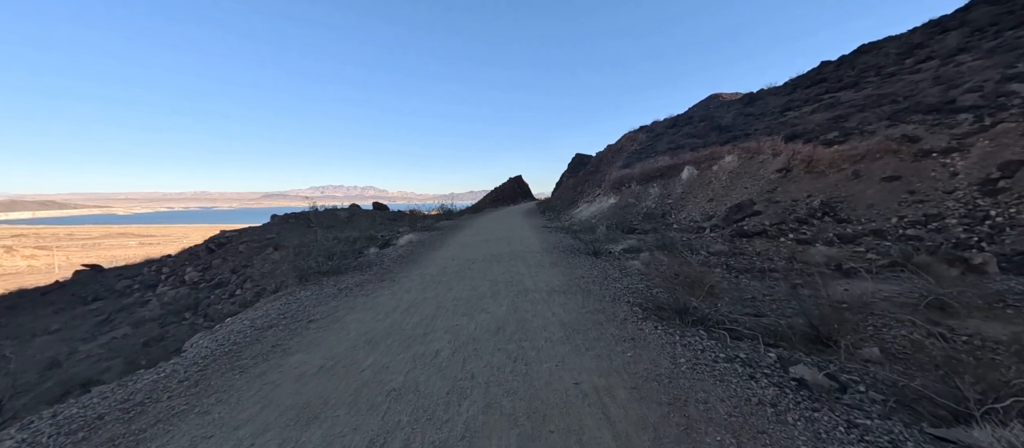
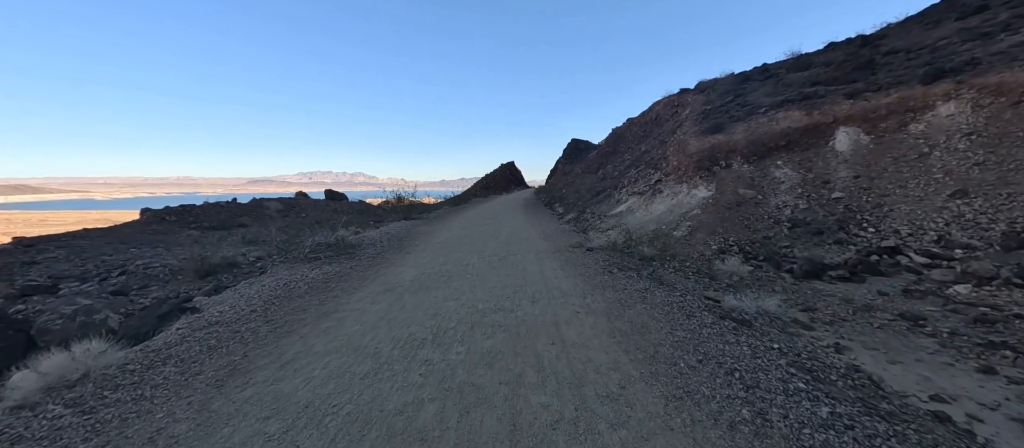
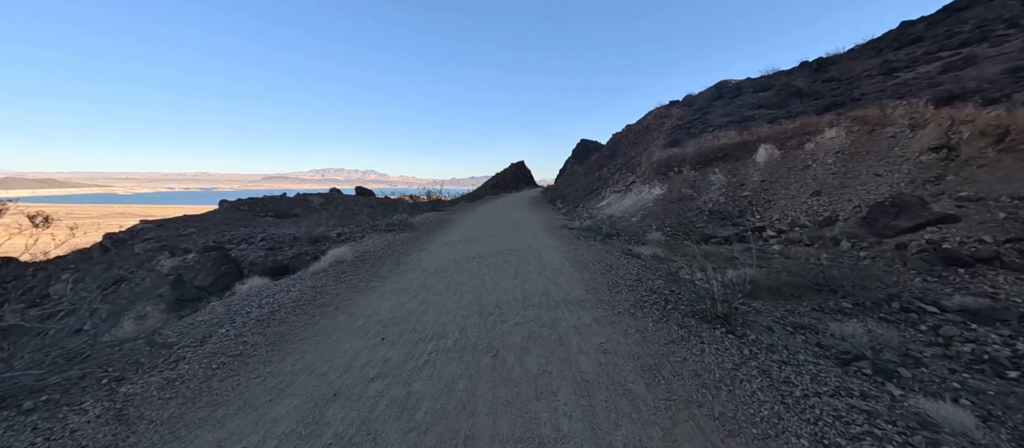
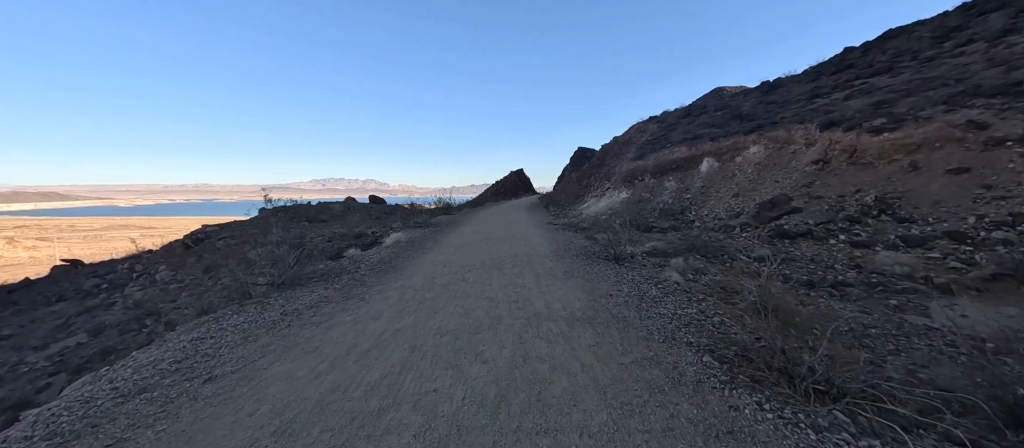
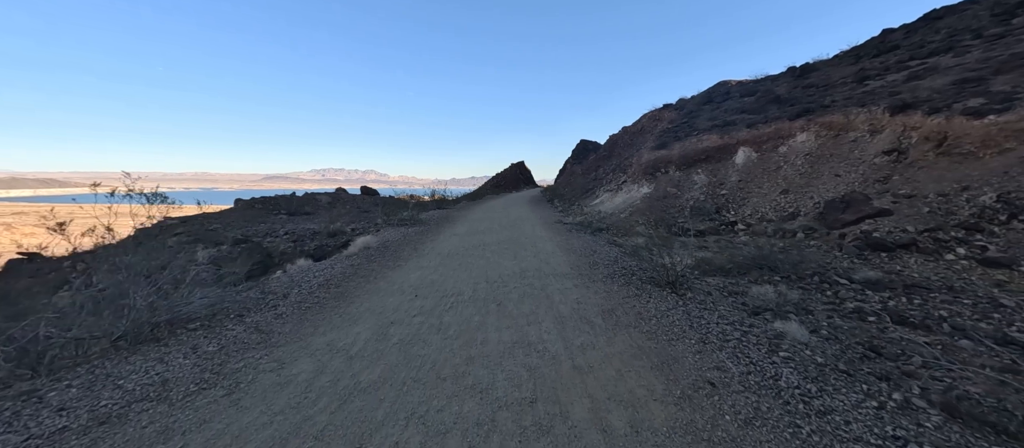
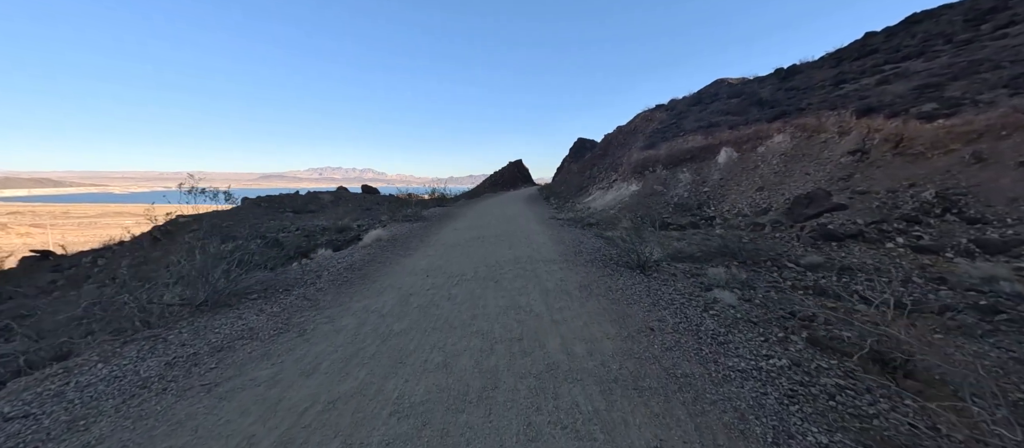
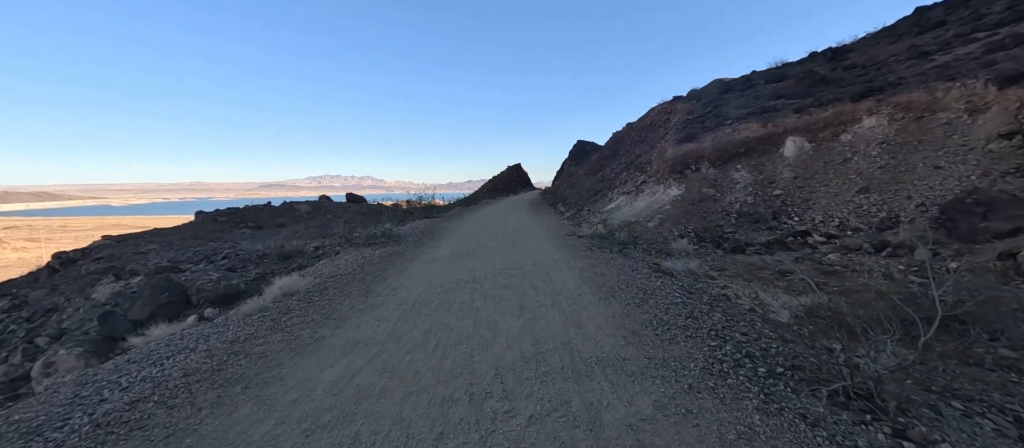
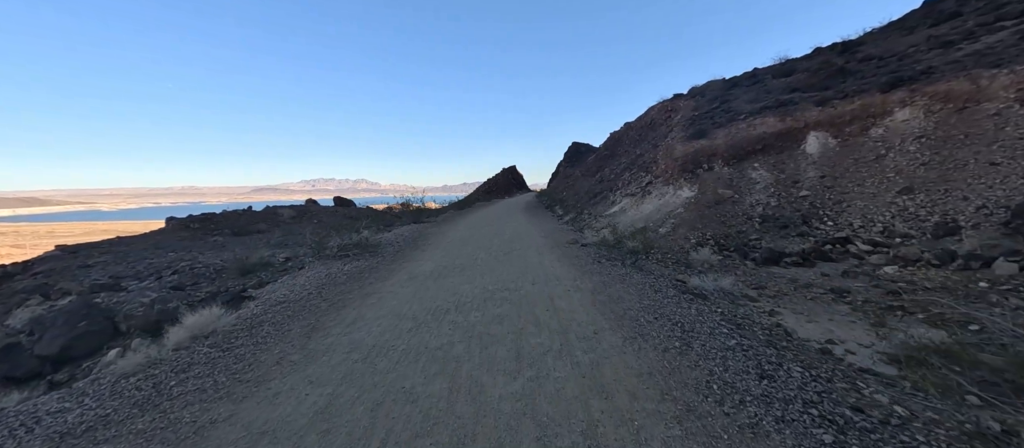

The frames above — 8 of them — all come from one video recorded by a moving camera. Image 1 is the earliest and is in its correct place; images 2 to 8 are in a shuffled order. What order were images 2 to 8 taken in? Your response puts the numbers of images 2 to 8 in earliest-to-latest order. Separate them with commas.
4, 6, 5, 3, 7, 8, 2
